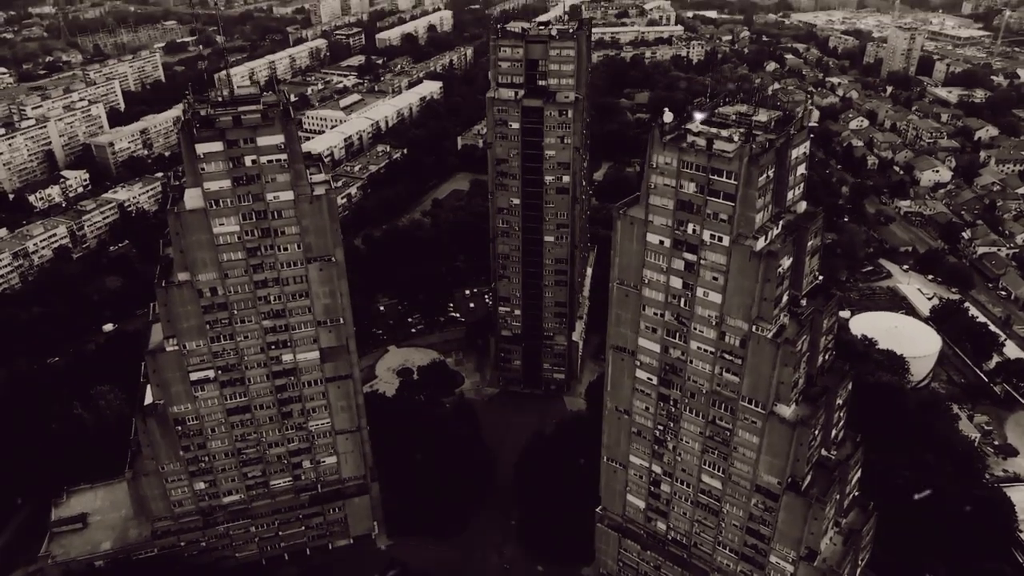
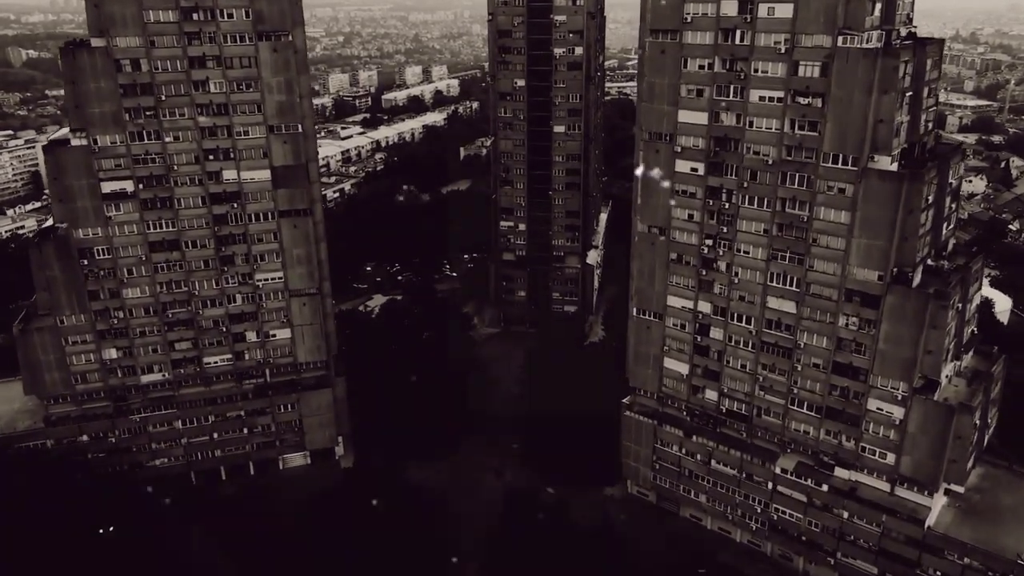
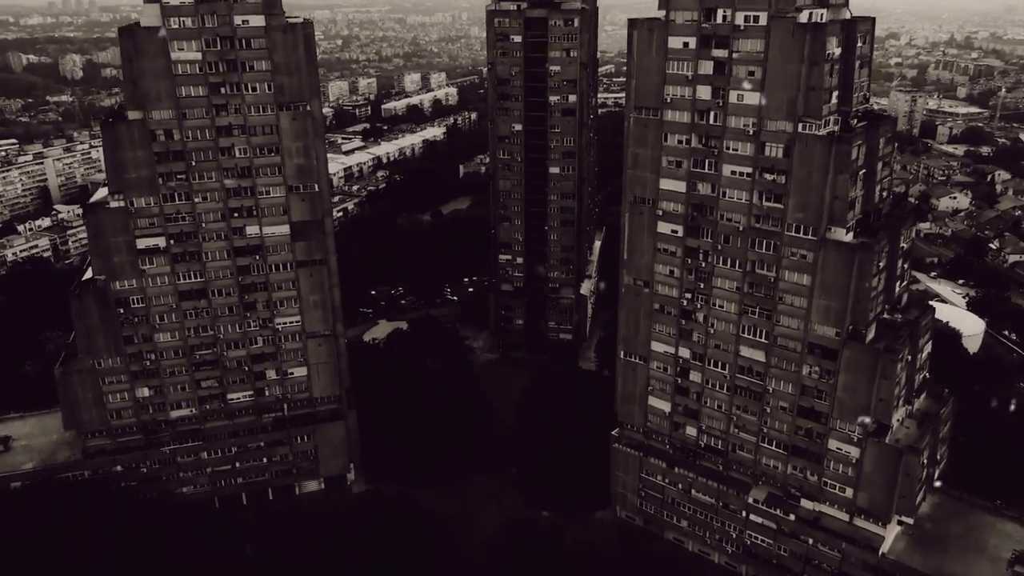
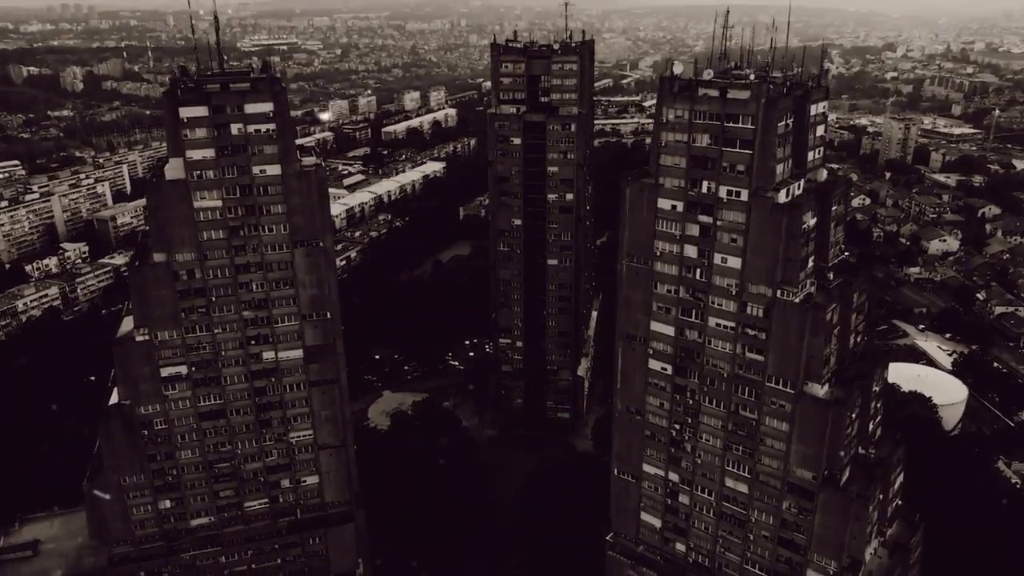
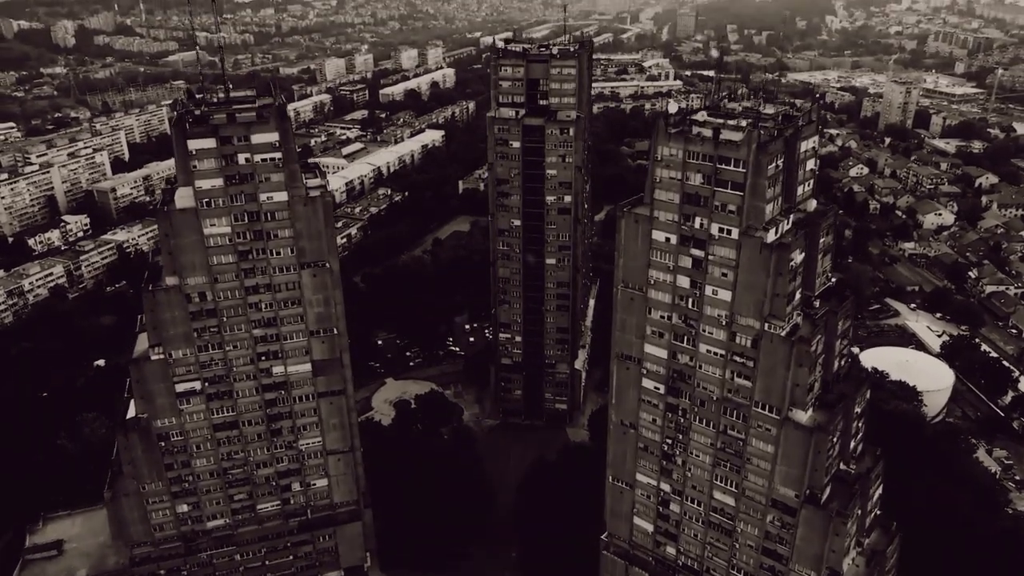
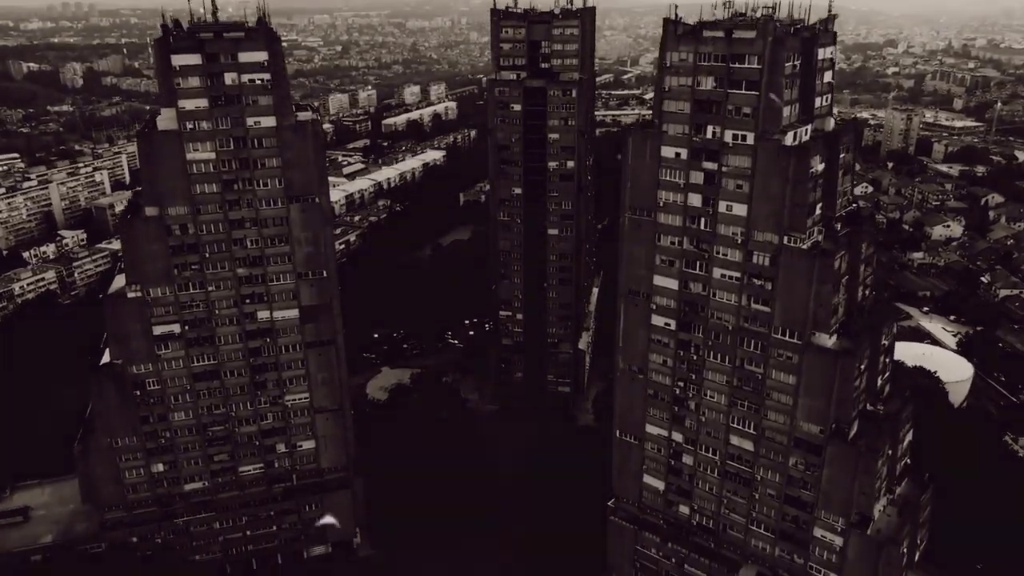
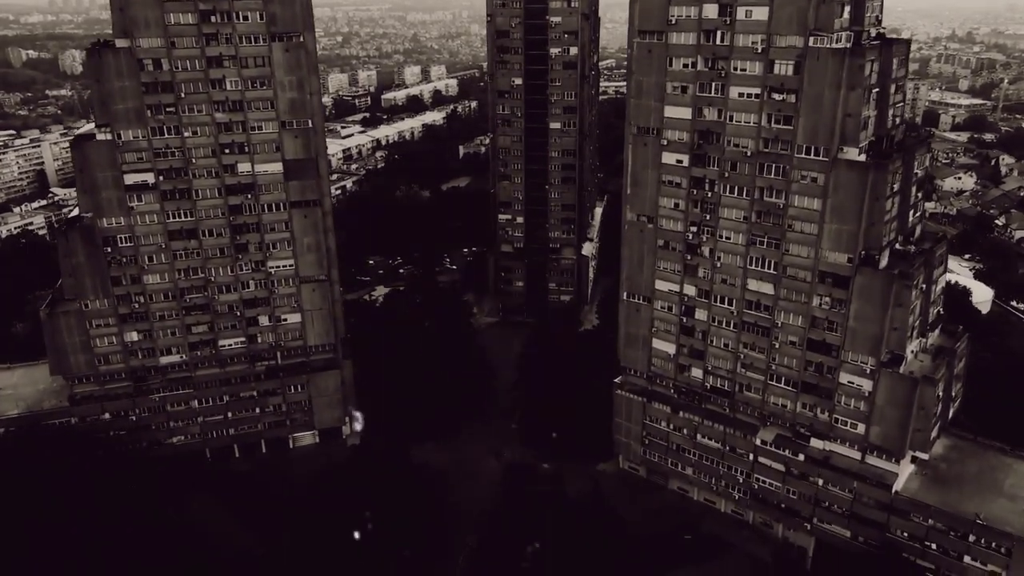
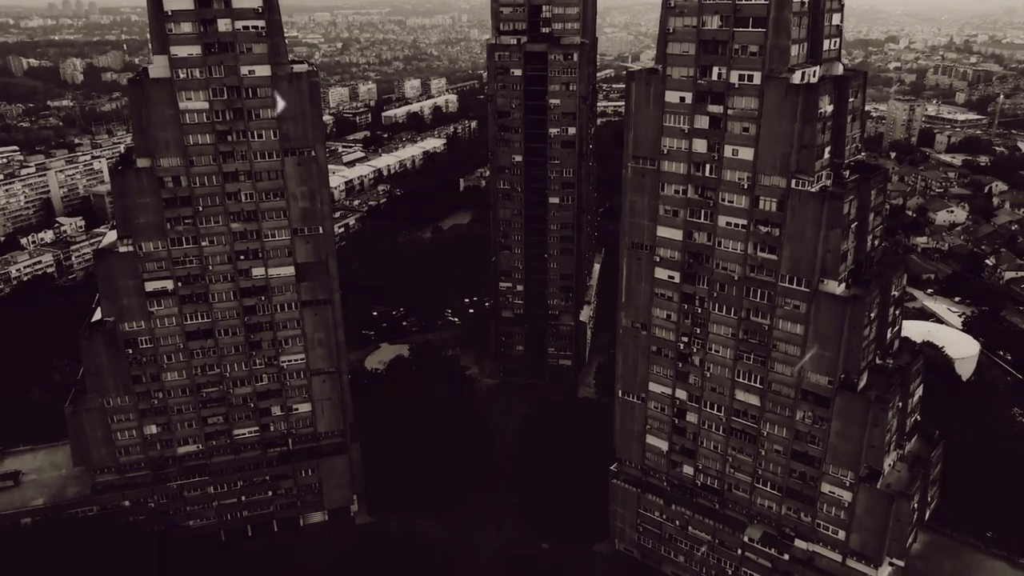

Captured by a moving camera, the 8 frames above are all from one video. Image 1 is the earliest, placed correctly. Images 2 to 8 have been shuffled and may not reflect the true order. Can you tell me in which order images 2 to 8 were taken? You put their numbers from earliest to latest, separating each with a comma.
5, 4, 6, 8, 3, 7, 2
